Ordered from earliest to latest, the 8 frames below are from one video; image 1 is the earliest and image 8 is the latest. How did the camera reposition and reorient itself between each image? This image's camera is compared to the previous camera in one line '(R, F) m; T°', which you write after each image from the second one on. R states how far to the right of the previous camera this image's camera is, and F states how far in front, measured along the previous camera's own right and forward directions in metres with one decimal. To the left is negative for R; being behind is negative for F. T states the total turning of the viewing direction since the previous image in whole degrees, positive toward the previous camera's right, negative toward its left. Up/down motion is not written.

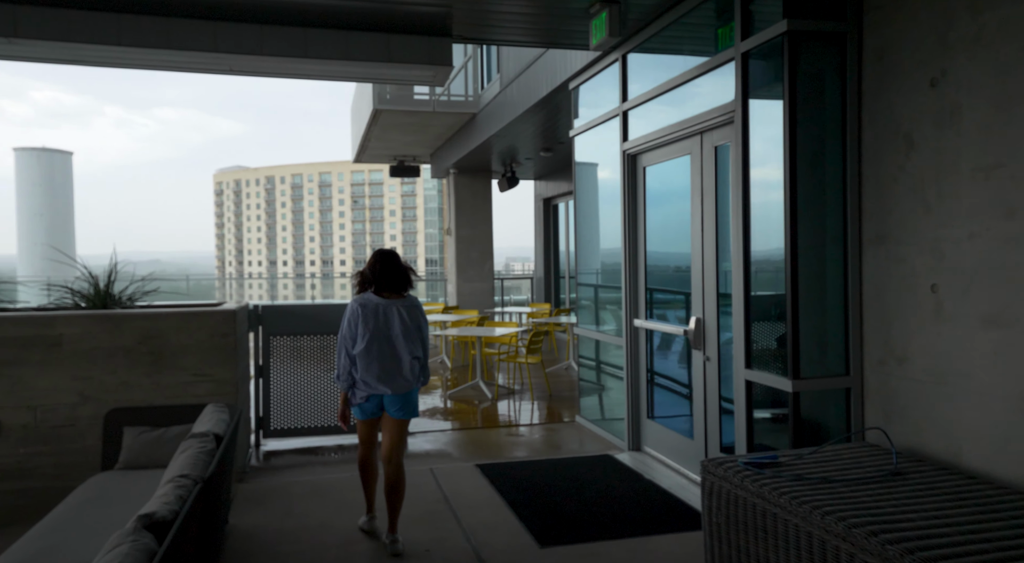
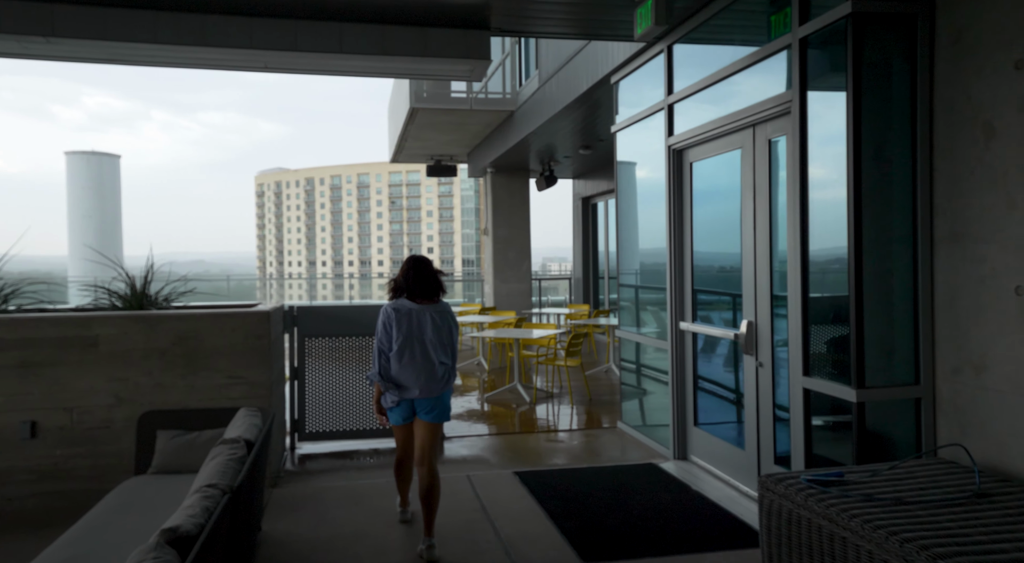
(0.0, +0.2) m; -3°
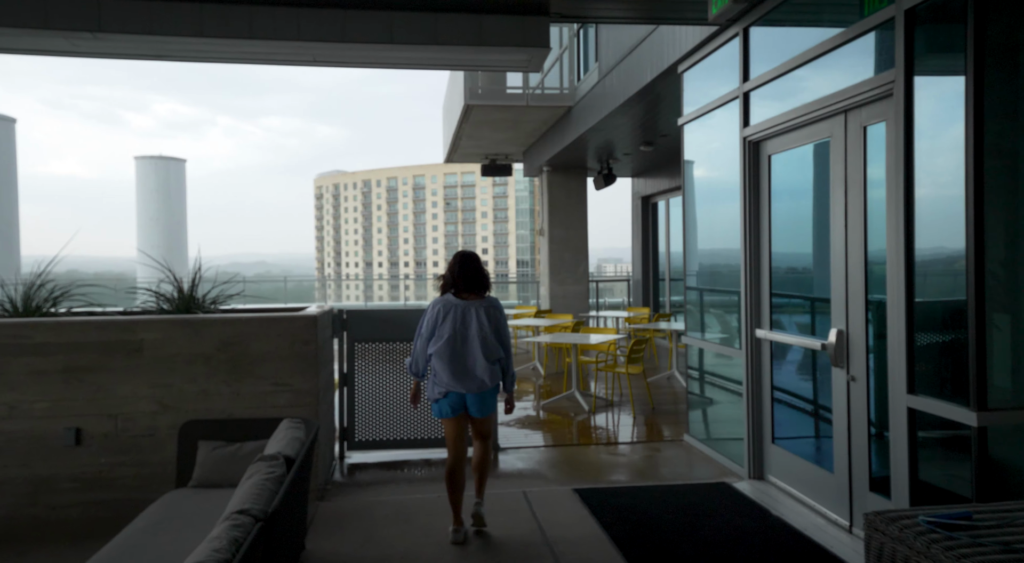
(0.0, +0.3) m; -5°
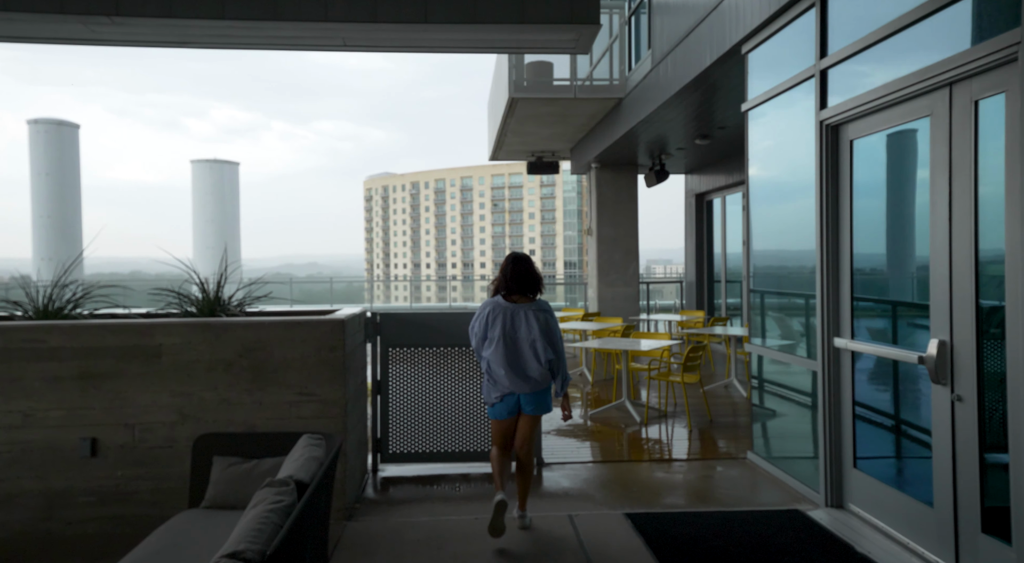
(0.0, +0.4) m; -4°
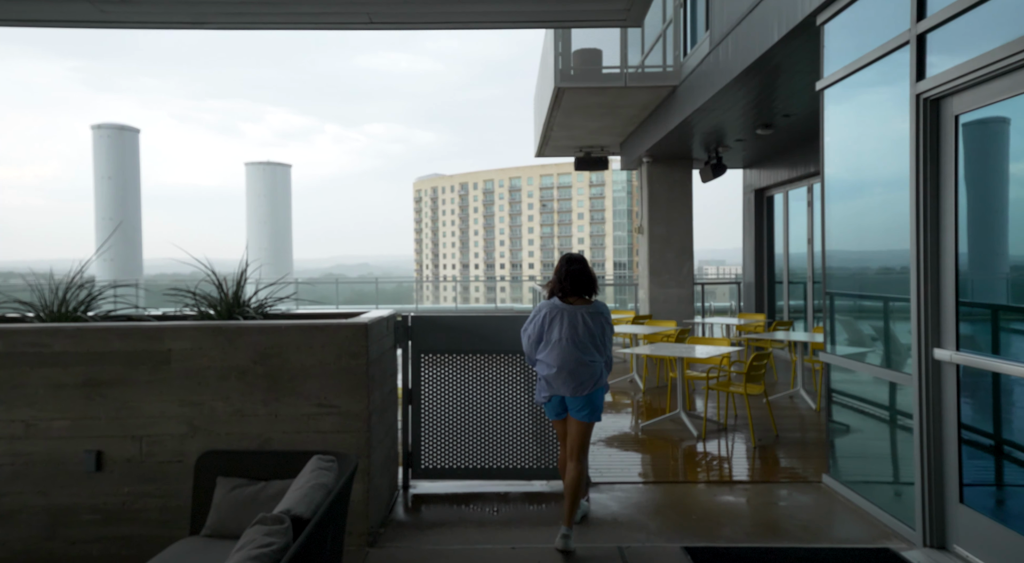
(0.0, +0.4) m; -4°
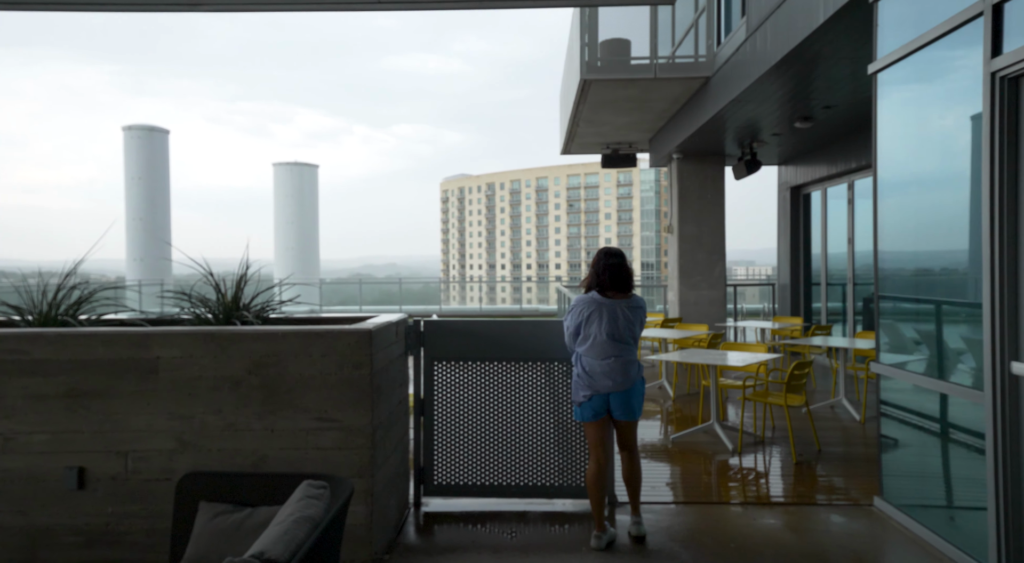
(0.0, +0.3) m; -2°
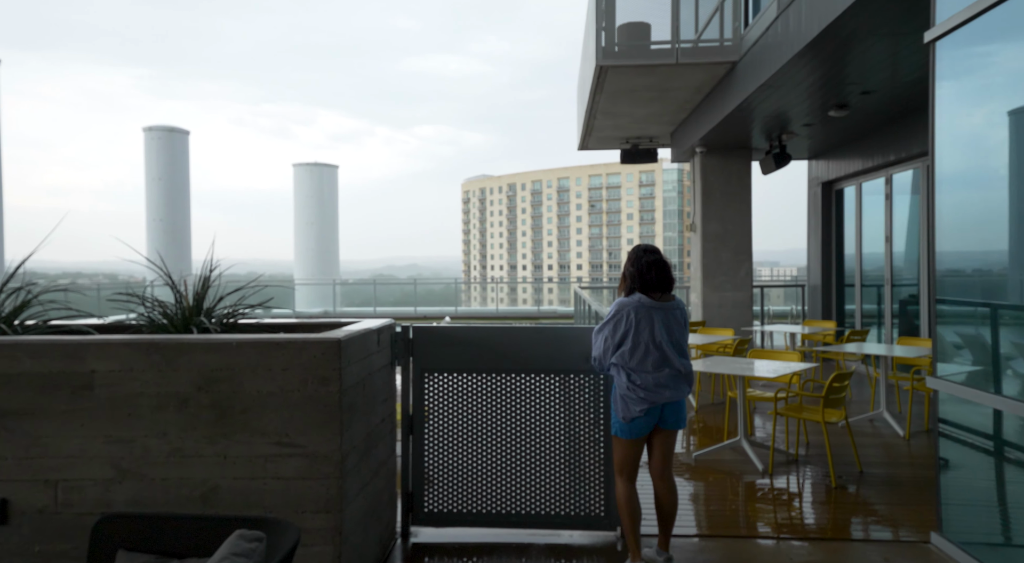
(+0.1, +0.4) m; -2°
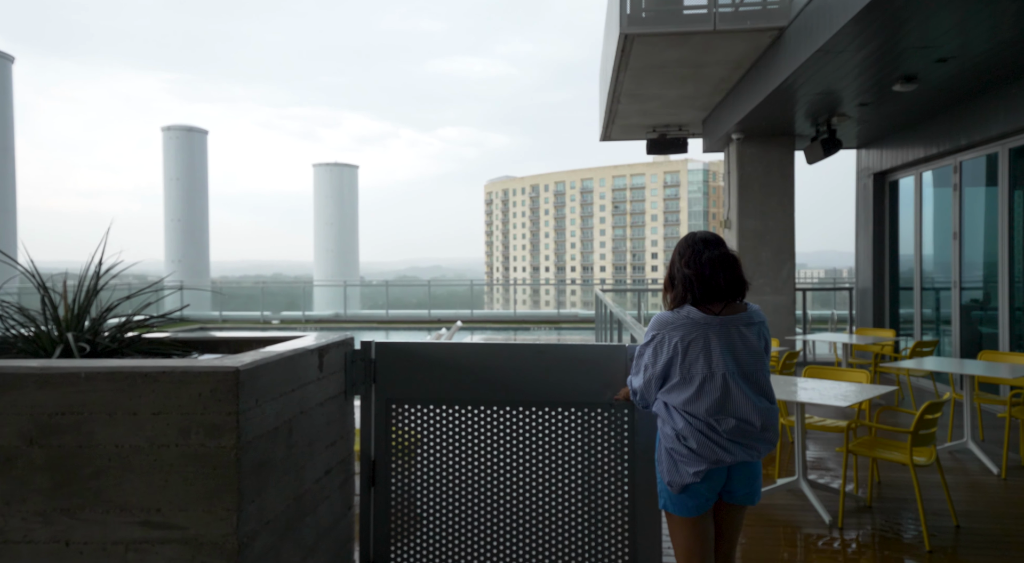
(+0.1, +0.8) m; -2°
